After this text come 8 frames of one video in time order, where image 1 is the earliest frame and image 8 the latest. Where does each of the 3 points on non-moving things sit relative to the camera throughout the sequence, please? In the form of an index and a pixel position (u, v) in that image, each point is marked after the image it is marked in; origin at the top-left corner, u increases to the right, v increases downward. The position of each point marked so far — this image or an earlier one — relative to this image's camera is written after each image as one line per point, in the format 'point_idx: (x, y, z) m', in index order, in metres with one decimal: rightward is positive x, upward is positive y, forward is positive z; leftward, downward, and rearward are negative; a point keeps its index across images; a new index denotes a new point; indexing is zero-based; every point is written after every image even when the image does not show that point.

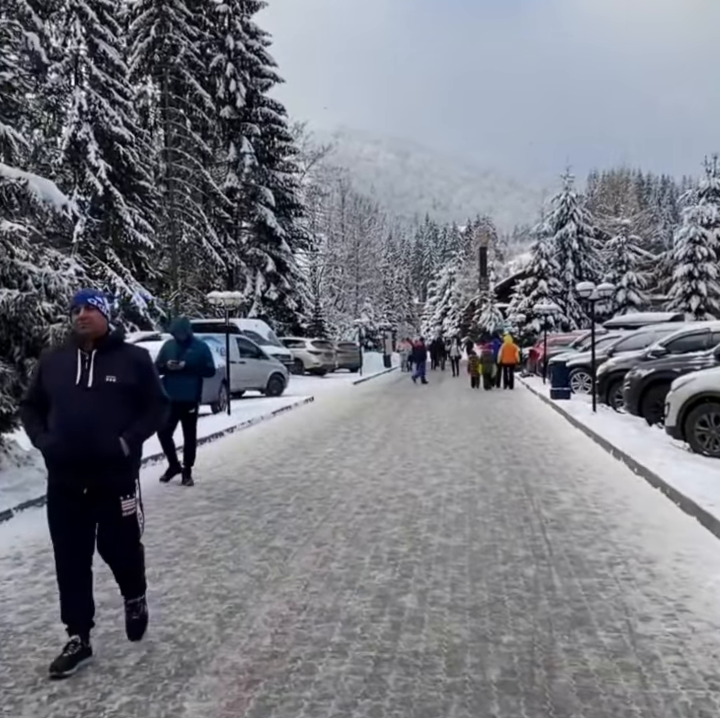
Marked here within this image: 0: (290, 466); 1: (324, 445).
0: (-0.9, -1.5, +11.1) m
1: (-0.6, -1.5, +13.6) m
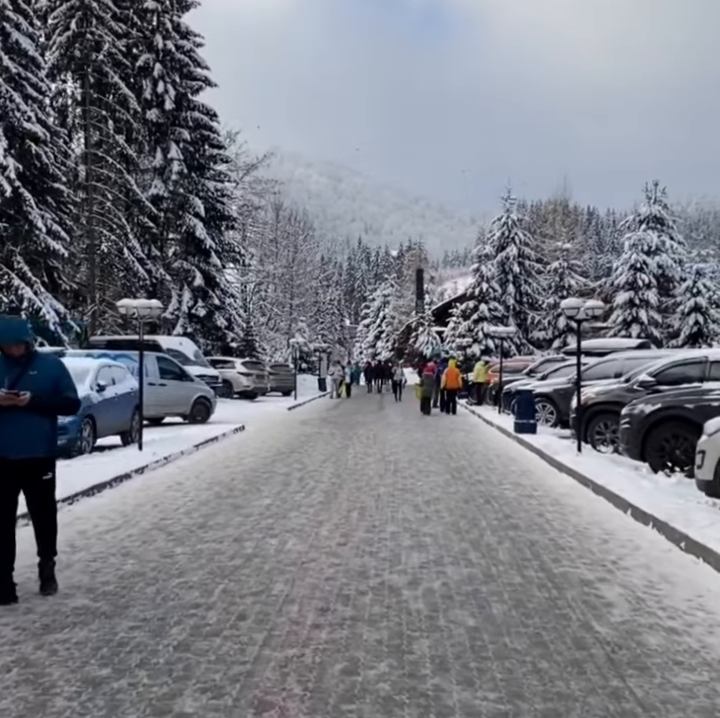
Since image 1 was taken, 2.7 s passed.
0: (-1.5, -1.8, +8.2) m
1: (-1.4, -1.8, +10.7) m
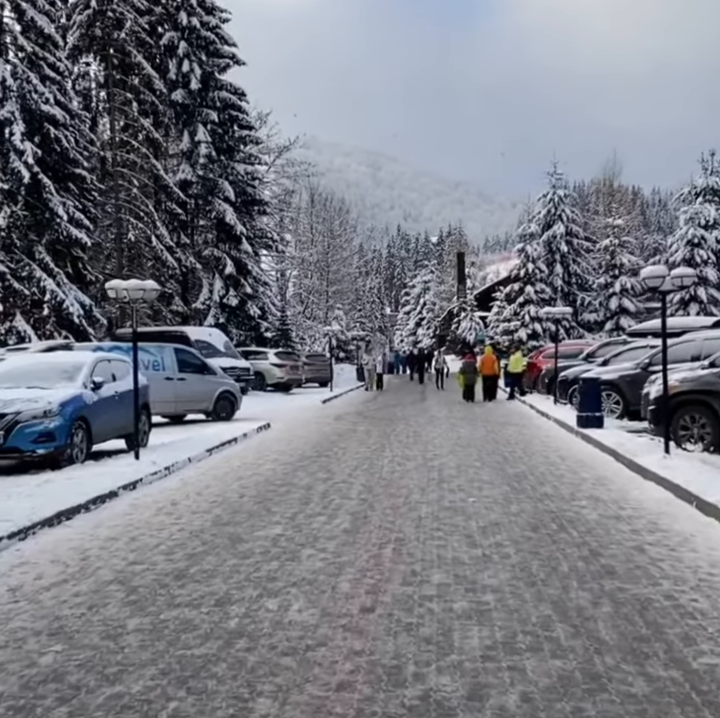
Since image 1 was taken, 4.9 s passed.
0: (-1.2, -1.7, +6.0) m
1: (-1.0, -1.7, +8.5) m
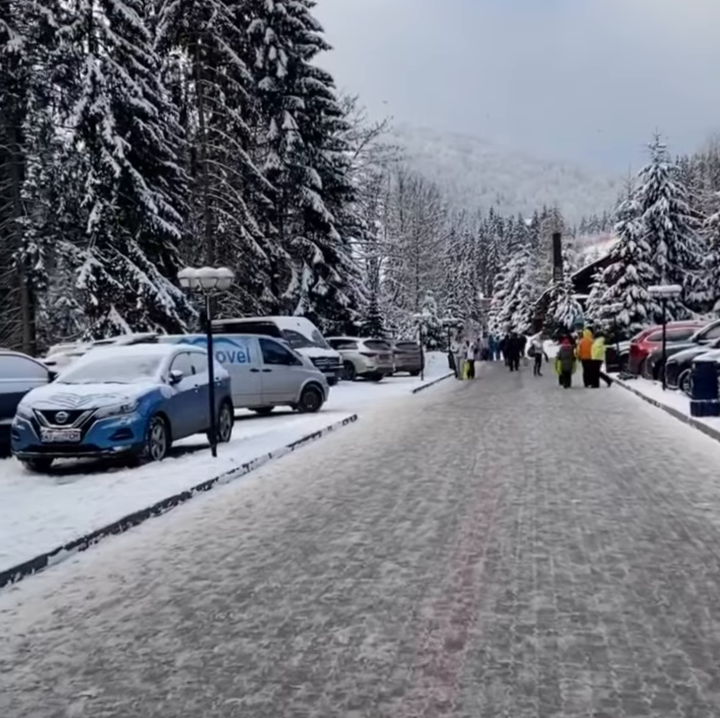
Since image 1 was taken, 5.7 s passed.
0: (-0.6, -1.7, +5.3) m
1: (-0.1, -1.6, +7.8) m
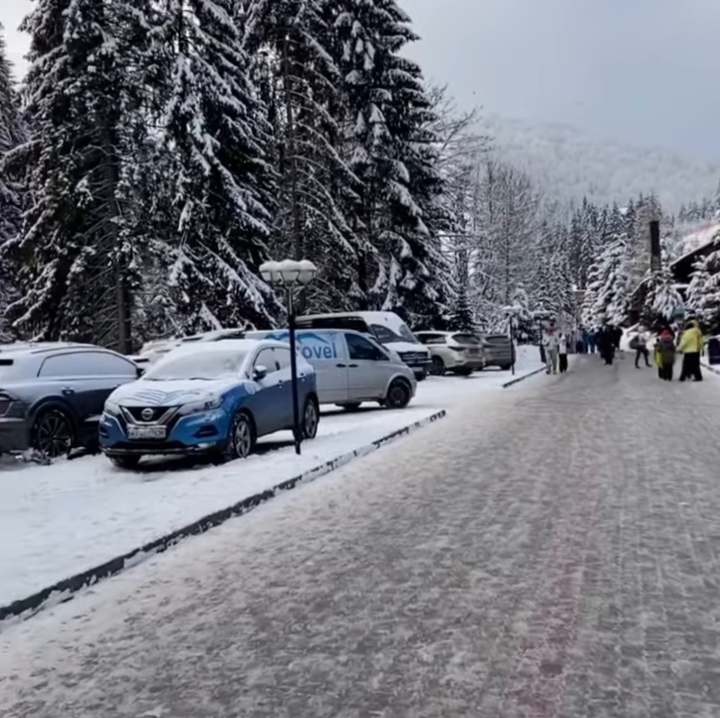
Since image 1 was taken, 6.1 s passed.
0: (-0.1, -1.6, +4.9) m
1: (+0.7, -1.6, +7.4) m
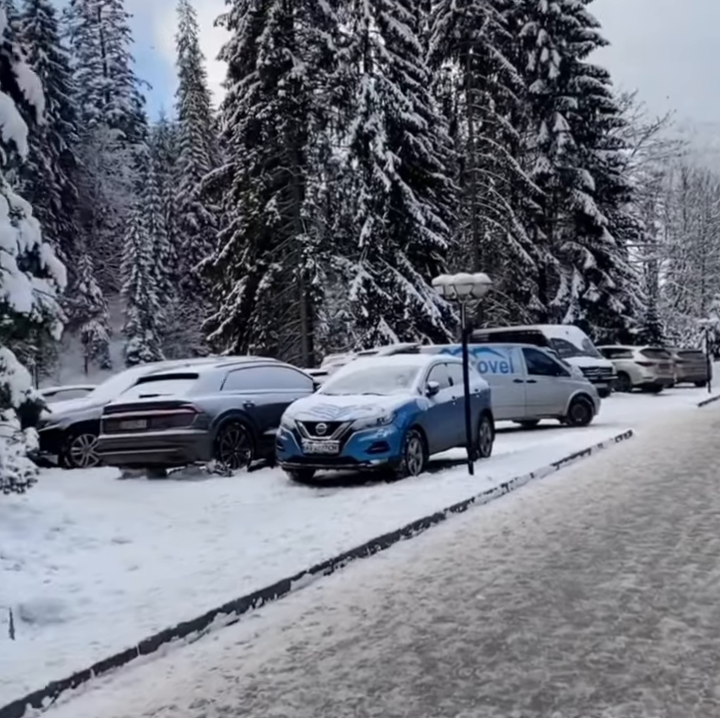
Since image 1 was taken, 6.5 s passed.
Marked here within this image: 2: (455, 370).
0: (+0.9, -1.7, +4.5) m
1: (+2.2, -1.7, +6.7) m
2: (+1.6, -0.2, +13.1) m
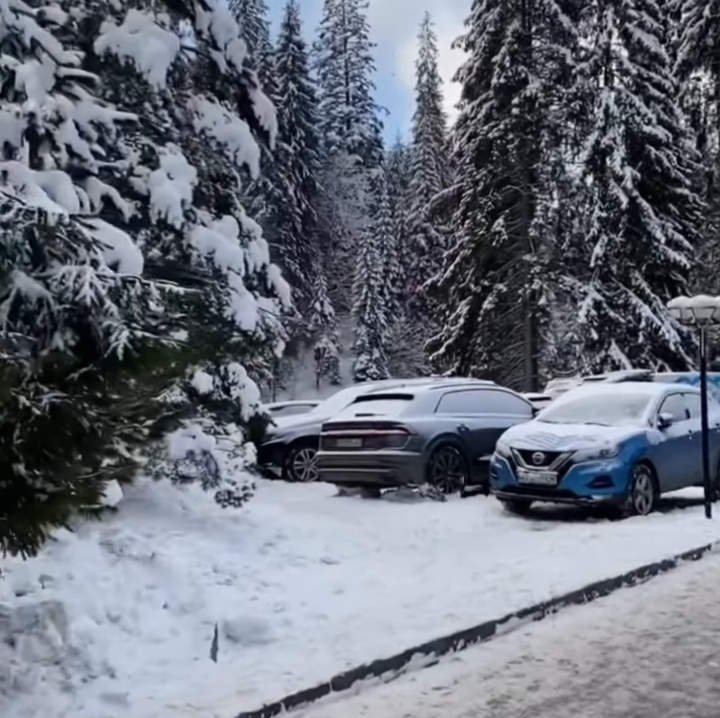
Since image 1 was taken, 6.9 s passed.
0: (+2.0, -1.9, +3.8) m
1: (+3.8, -2.0, +5.5) m
2: (+5.1, -0.6, +11.9) m
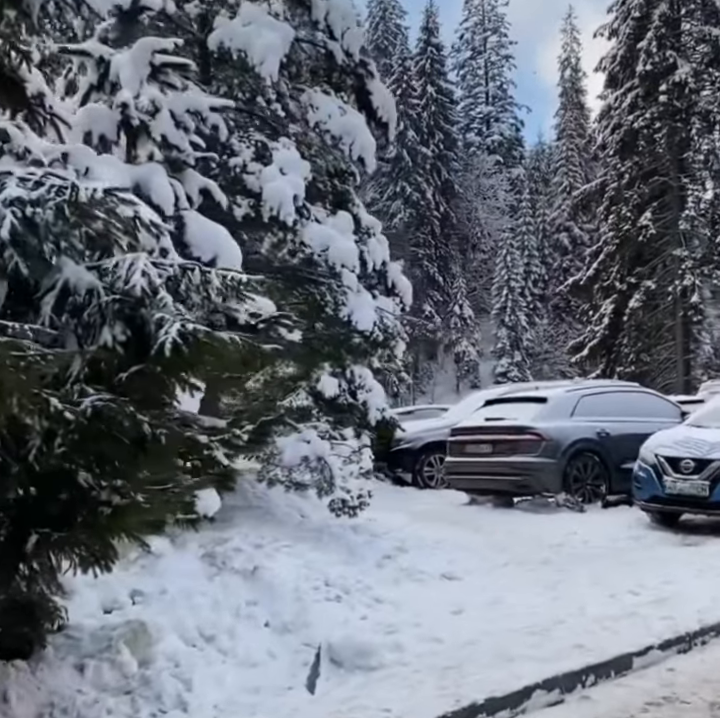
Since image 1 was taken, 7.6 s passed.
0: (+2.5, -1.9, +3.1) m
1: (+4.6, -2.0, +4.5) m
2: (+6.9, -0.6, +10.5) m
